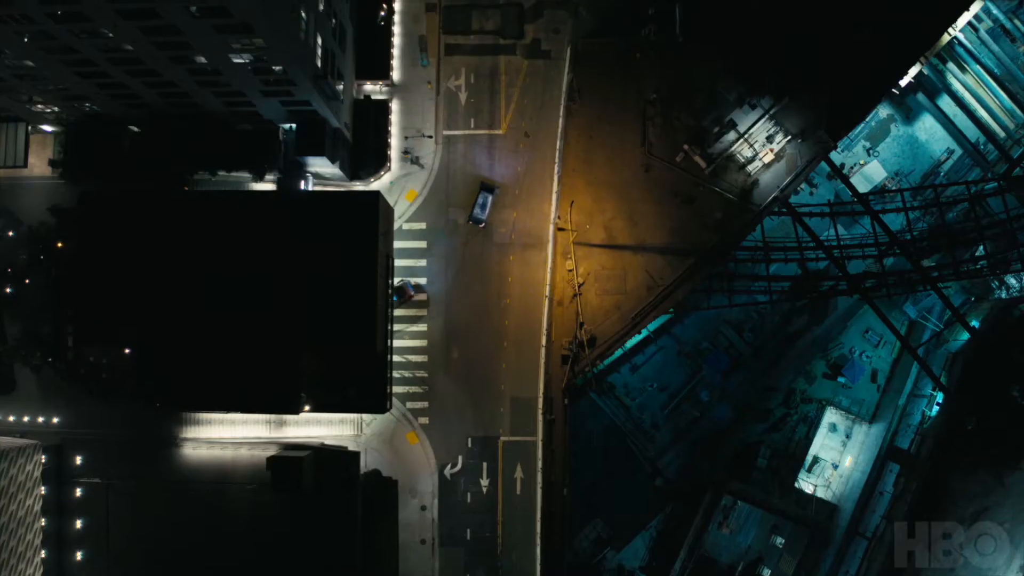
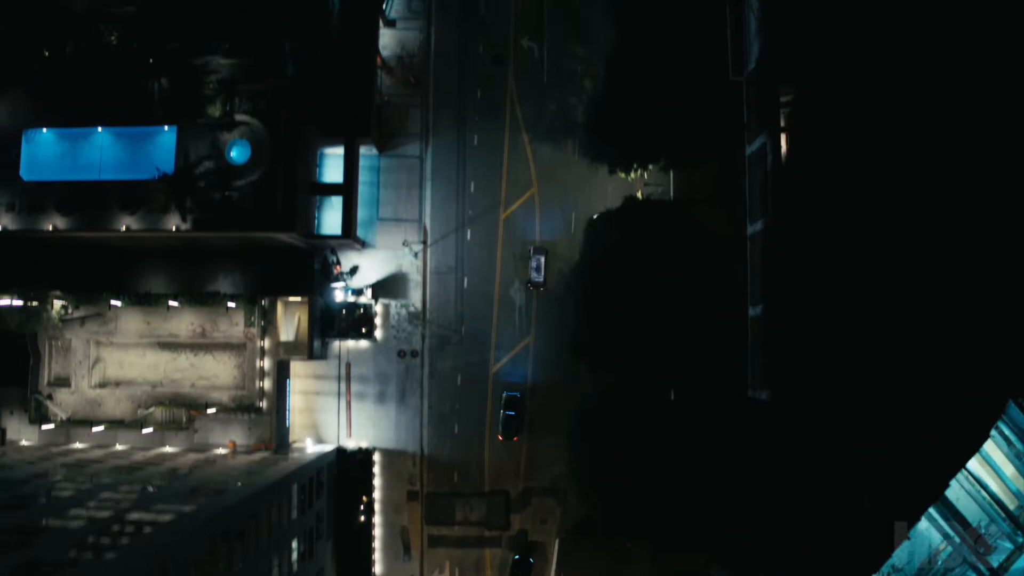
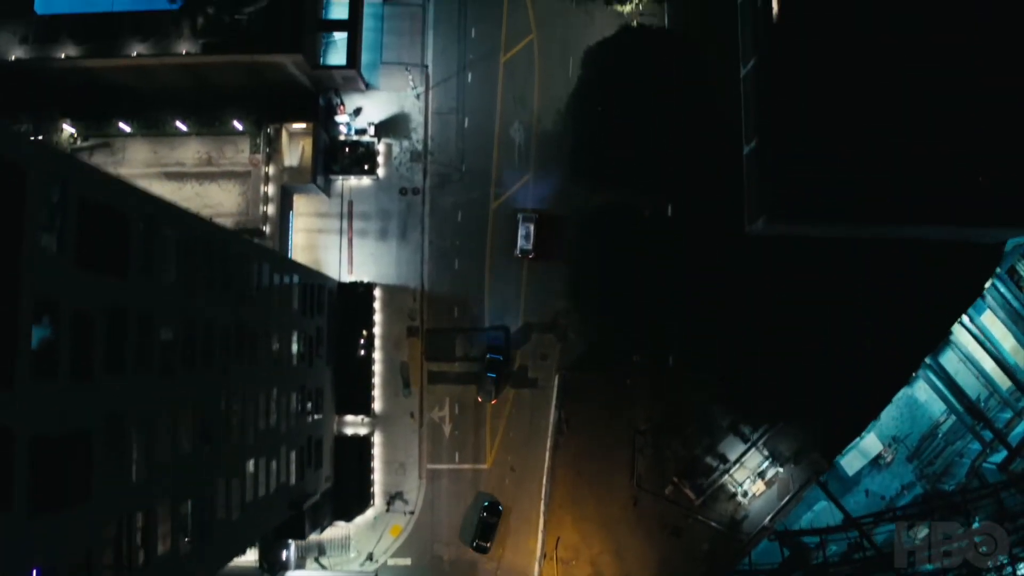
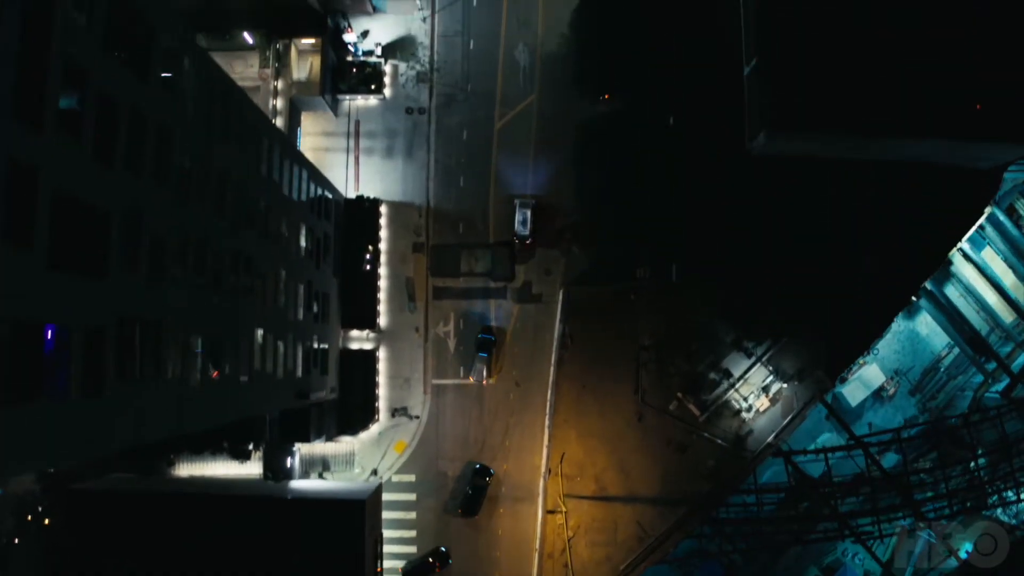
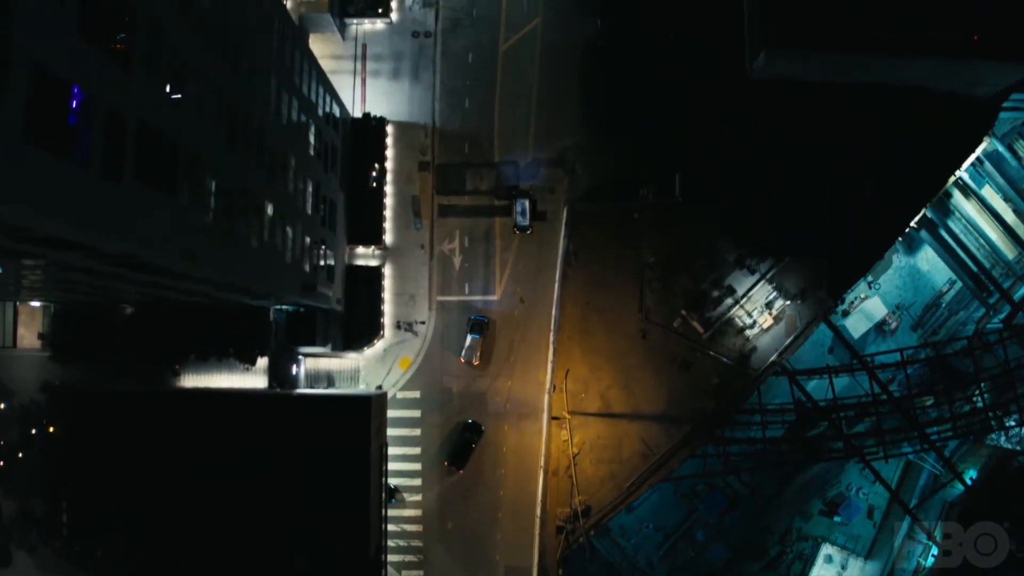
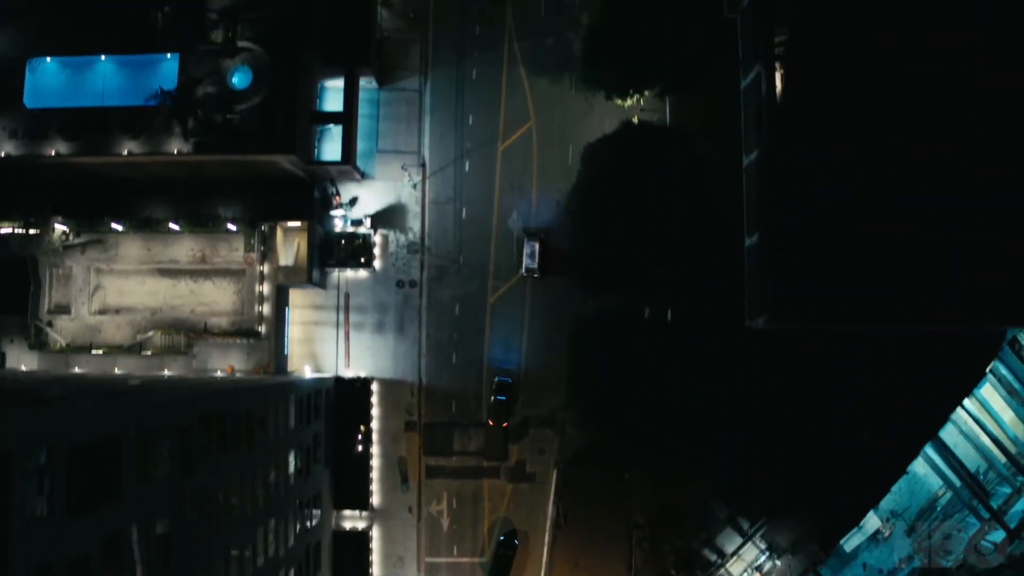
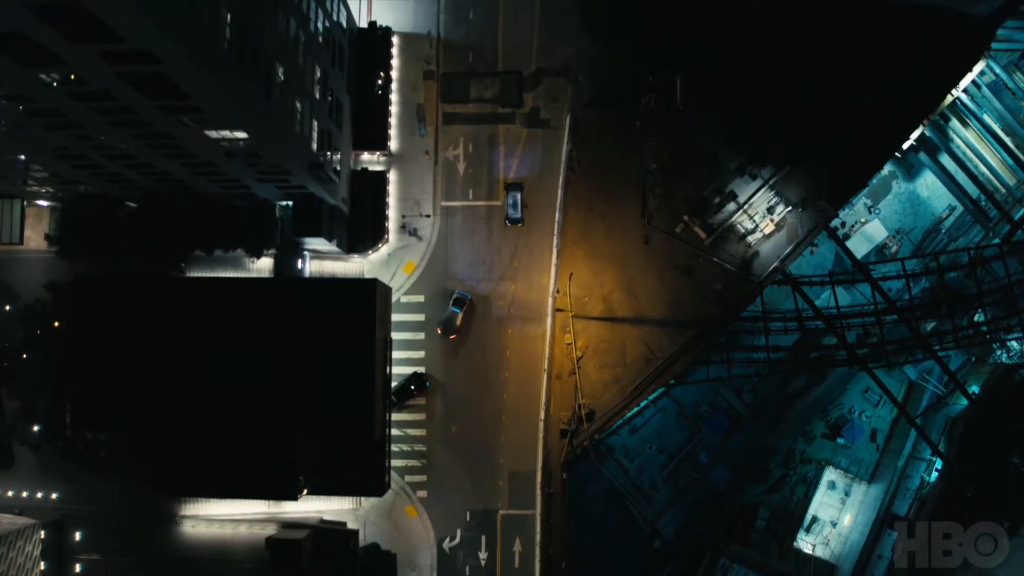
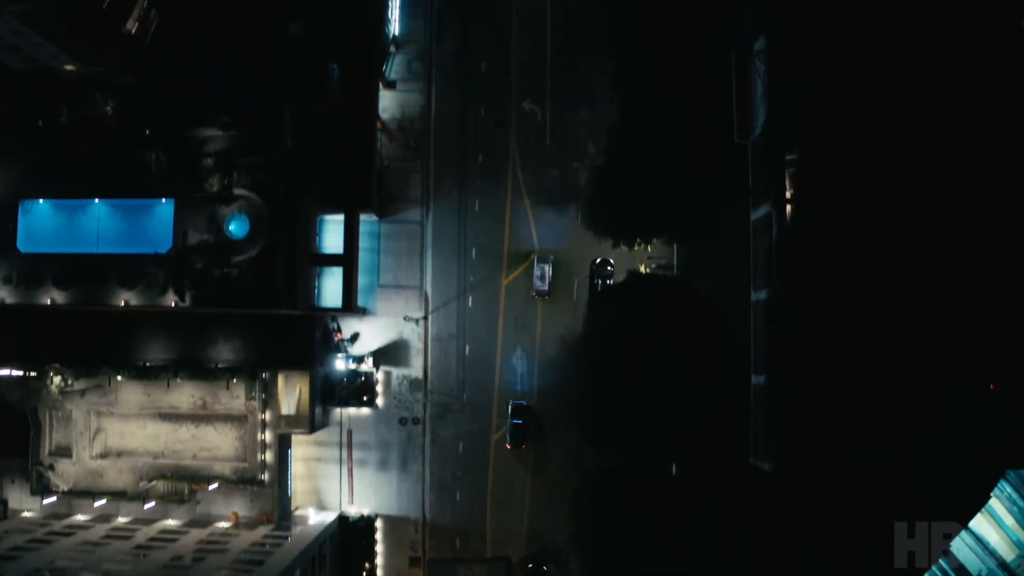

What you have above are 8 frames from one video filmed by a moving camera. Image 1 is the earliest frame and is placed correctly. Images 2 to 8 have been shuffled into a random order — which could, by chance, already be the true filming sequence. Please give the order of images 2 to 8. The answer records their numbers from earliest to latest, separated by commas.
7, 5, 4, 3, 6, 2, 8
